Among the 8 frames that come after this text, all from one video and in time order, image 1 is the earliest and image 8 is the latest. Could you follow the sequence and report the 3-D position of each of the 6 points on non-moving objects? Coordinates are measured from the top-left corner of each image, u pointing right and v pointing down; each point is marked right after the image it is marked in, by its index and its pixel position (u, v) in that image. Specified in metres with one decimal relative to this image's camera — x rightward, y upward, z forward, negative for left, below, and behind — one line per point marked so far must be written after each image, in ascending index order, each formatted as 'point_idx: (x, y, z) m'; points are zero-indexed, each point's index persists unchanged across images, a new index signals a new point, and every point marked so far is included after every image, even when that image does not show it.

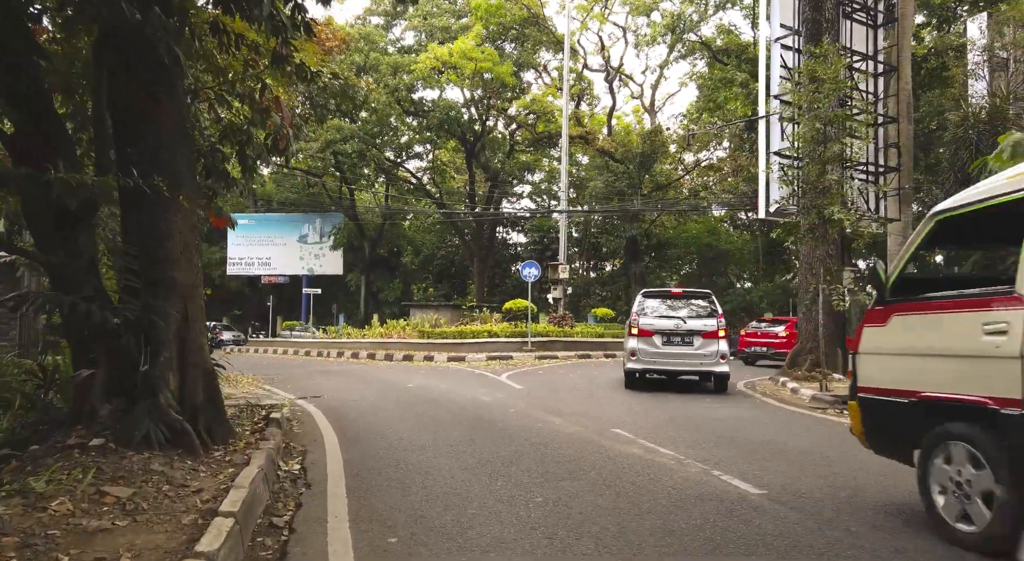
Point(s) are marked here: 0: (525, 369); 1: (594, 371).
0: (+0.4, -1.7, +15.2) m
1: (+1.8, -1.9, +15.2) m
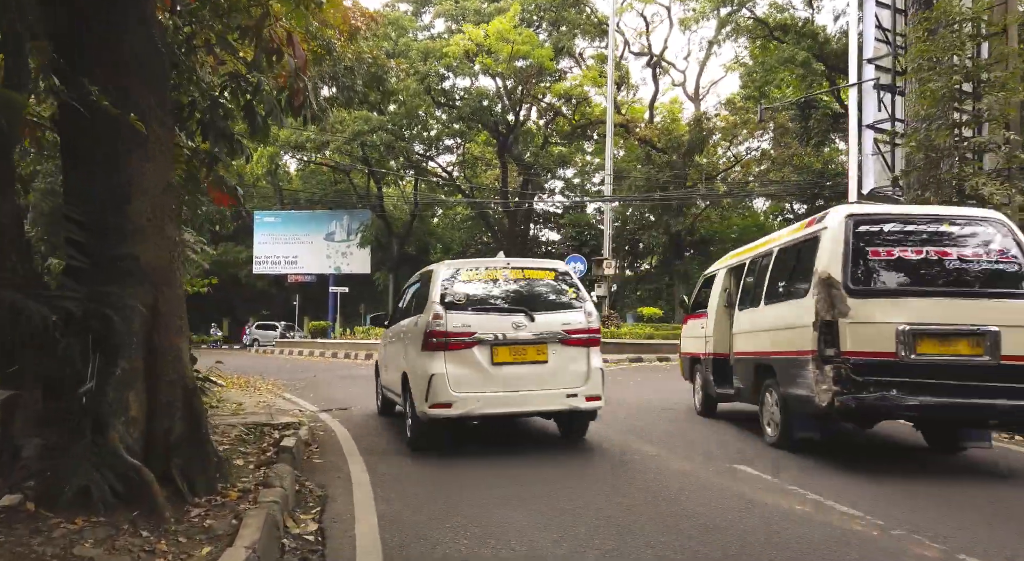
0: (+1.2, -1.6, +13.6) m
1: (+2.7, -1.8, +13.5) m
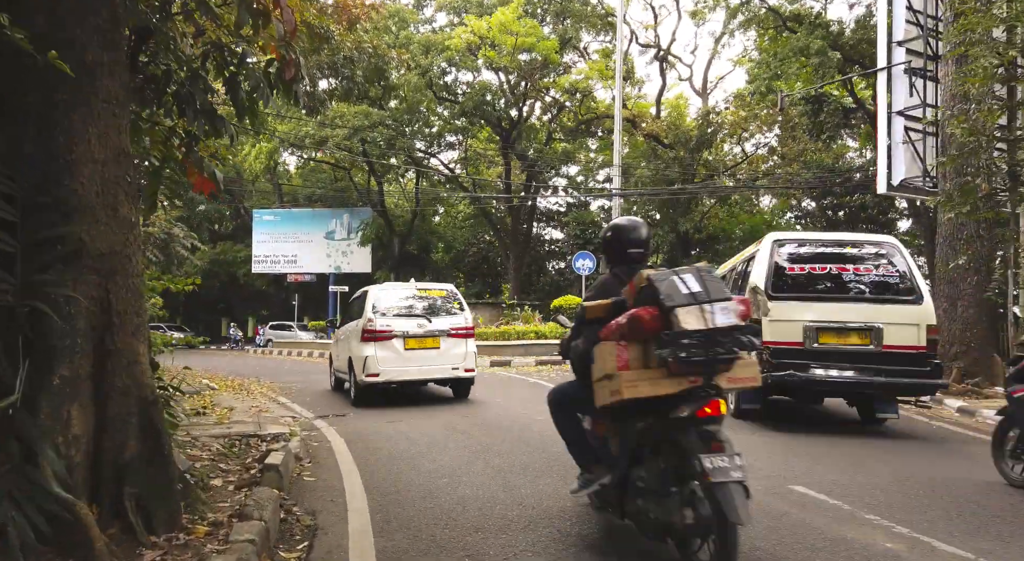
0: (+1.3, -1.6, +12.9) m
1: (+2.8, -1.7, +12.8) m
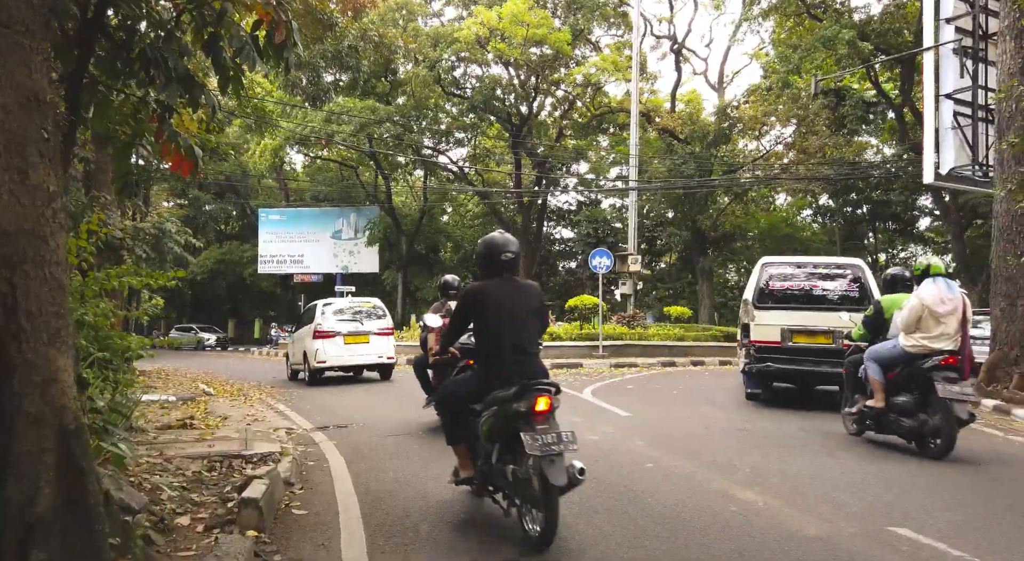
0: (+1.5, -1.6, +12.1) m
1: (+3.0, -1.7, +12.0) m
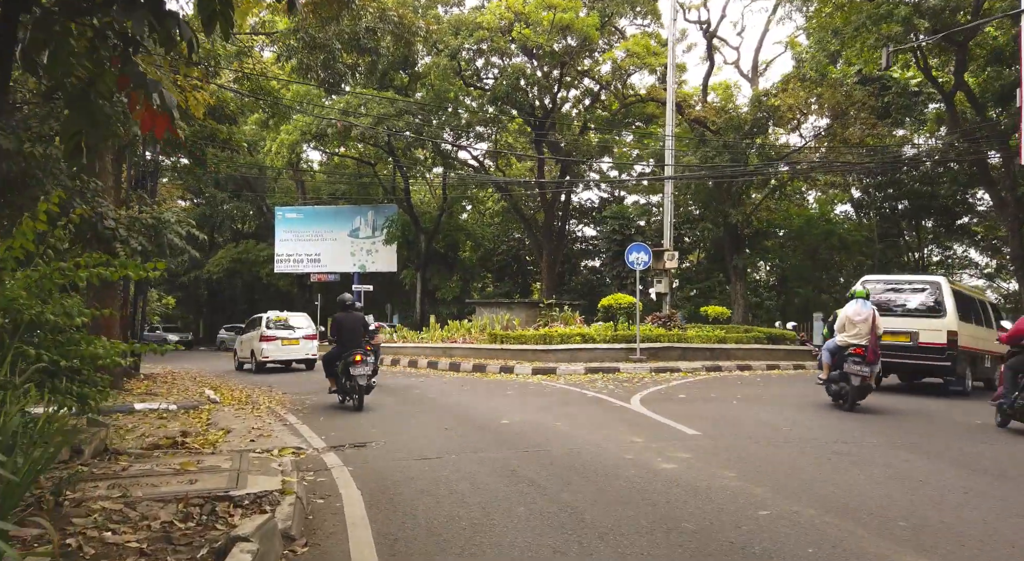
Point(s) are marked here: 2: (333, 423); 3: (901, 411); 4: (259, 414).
0: (+2.0, -1.5, +10.9) m
1: (+3.5, -1.6, +10.8) m
2: (-1.9, -1.5, +8.4) m
3: (+5.1, -1.7, +10.3) m
4: (-3.1, -1.6, +9.4) m
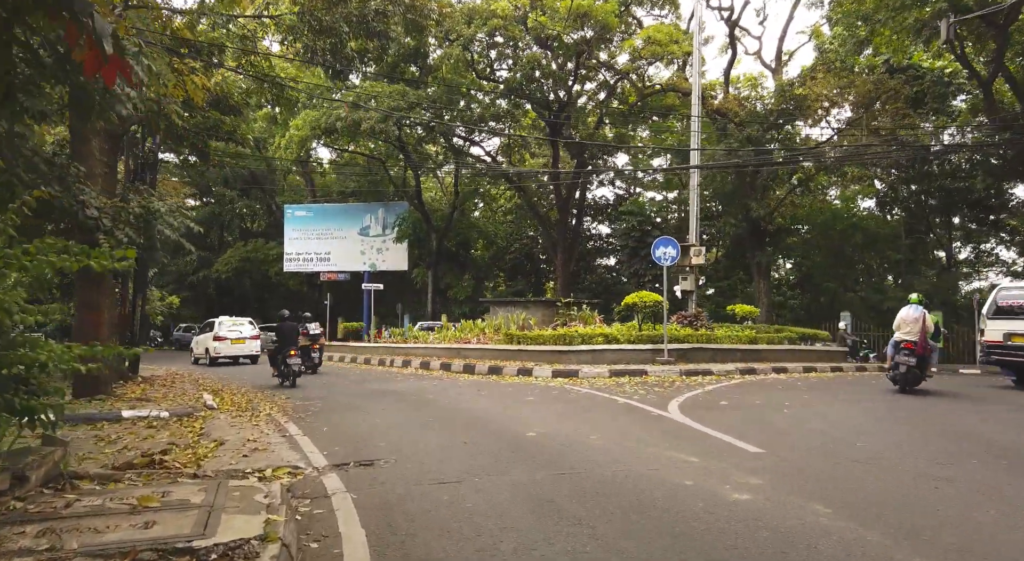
0: (+2.3, -1.5, +10.0) m
1: (+3.8, -1.6, +9.8) m
2: (-1.7, -1.5, +7.6) m
3: (+5.4, -1.7, +9.3) m
4: (-2.8, -1.5, +8.5) m
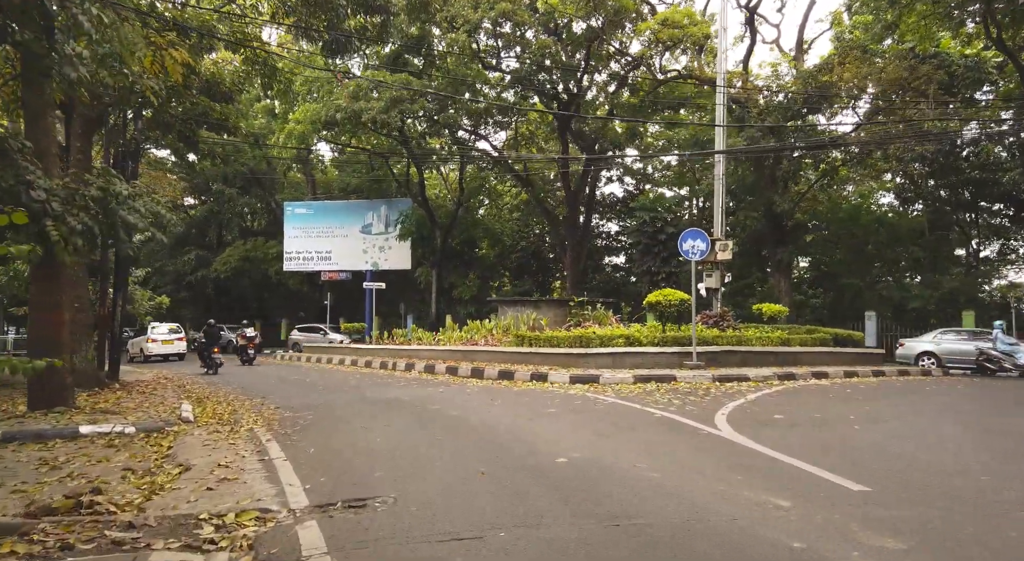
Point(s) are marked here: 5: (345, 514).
0: (+2.5, -1.4, +8.7) m
1: (+4.0, -1.5, +8.6) m
2: (-1.5, -1.4, +6.3) m
3: (+5.6, -1.6, +8.1) m
4: (-2.6, -1.5, +7.3) m
5: (-1.0, -1.3, +4.6) m
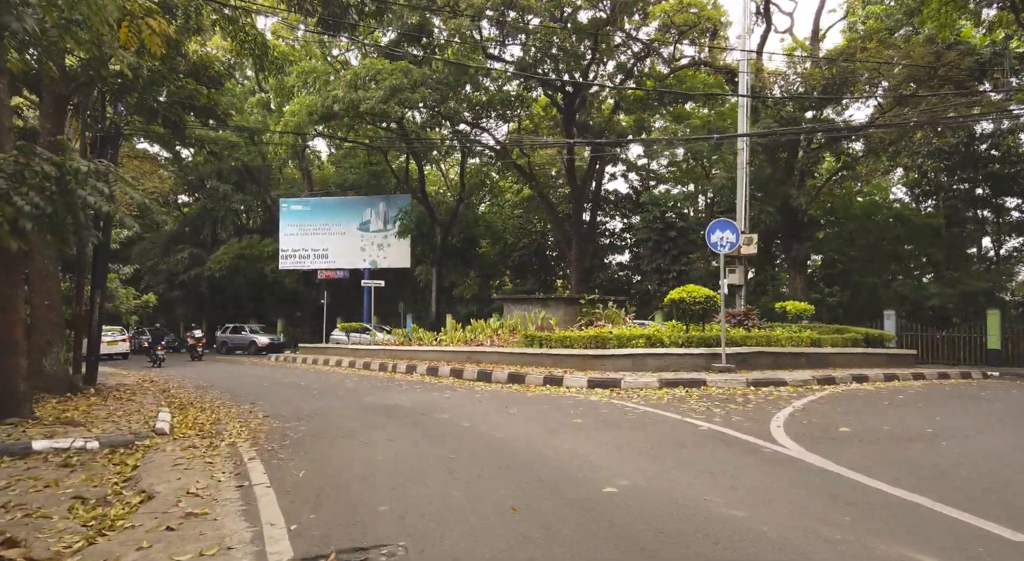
0: (+2.7, -1.3, +7.7) m
1: (+4.2, -1.4, +7.5) m
2: (-1.3, -1.4, +5.3) m
3: (+5.8, -1.5, +7.1) m
4: (-2.4, -1.4, +6.3) m
5: (-0.7, -1.2, +3.5) m
